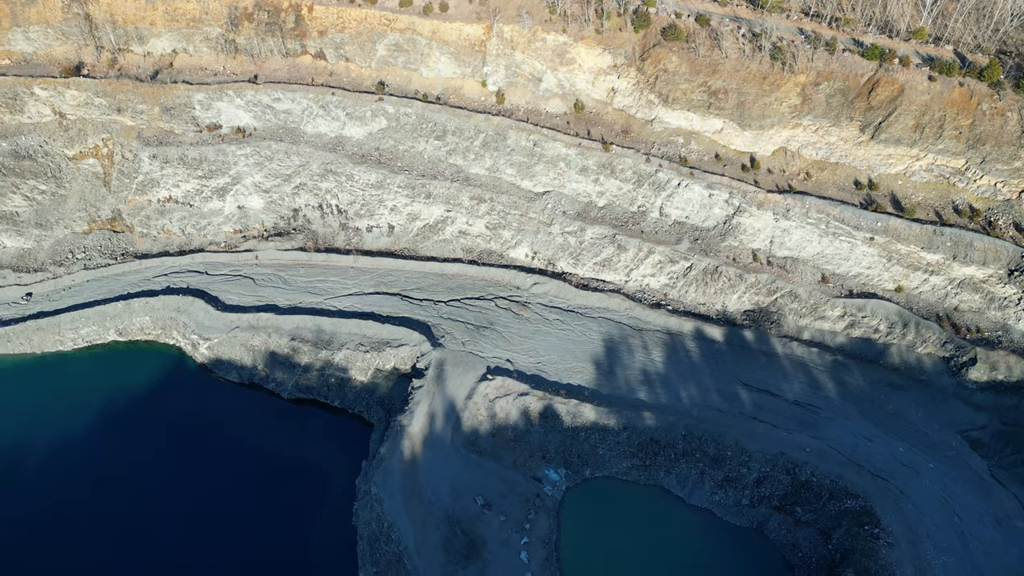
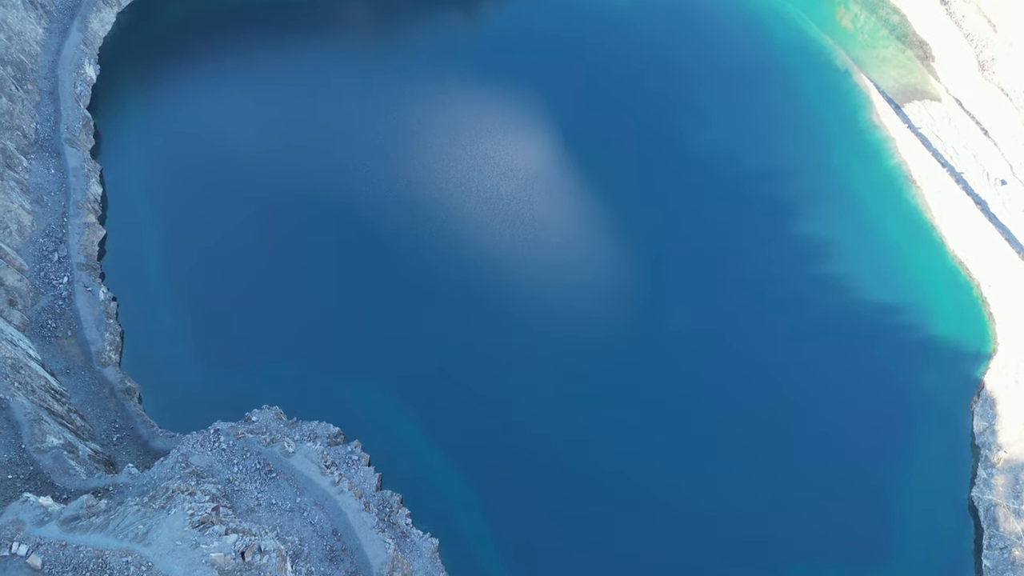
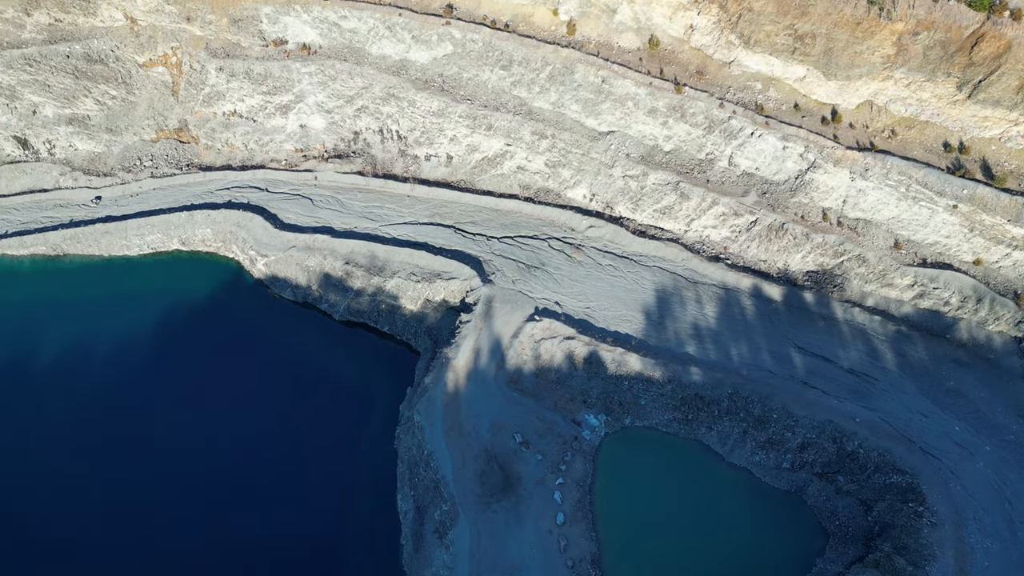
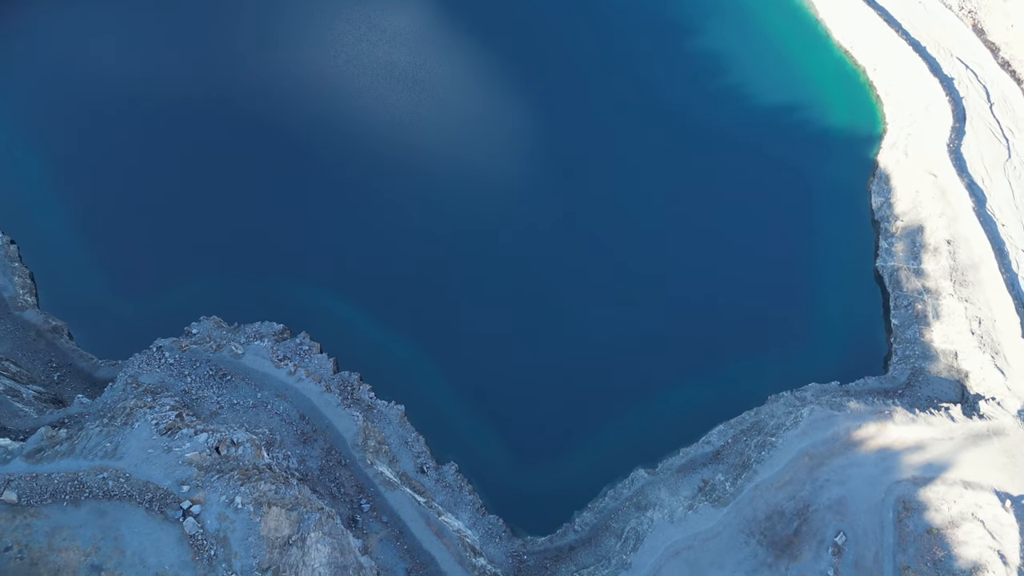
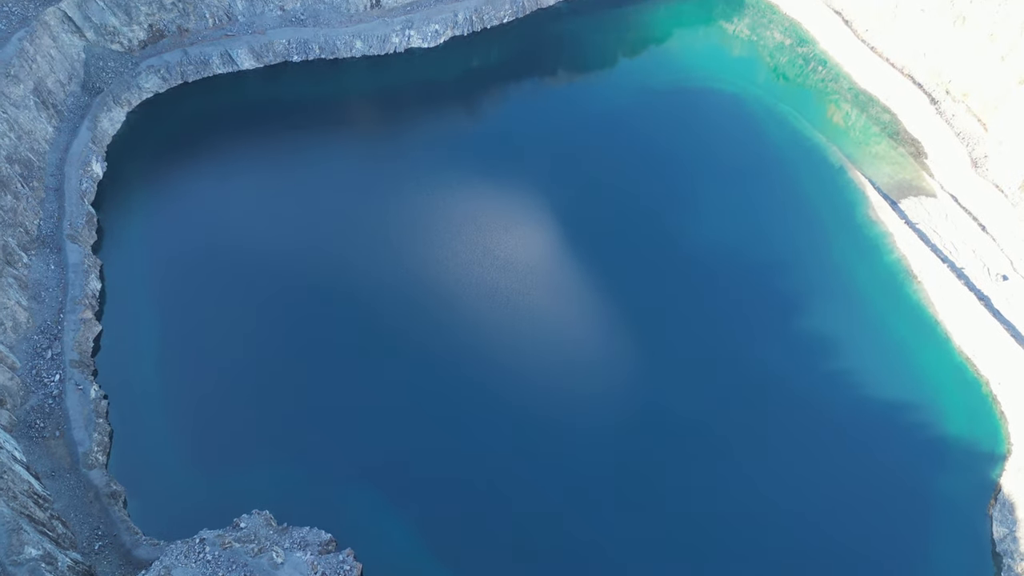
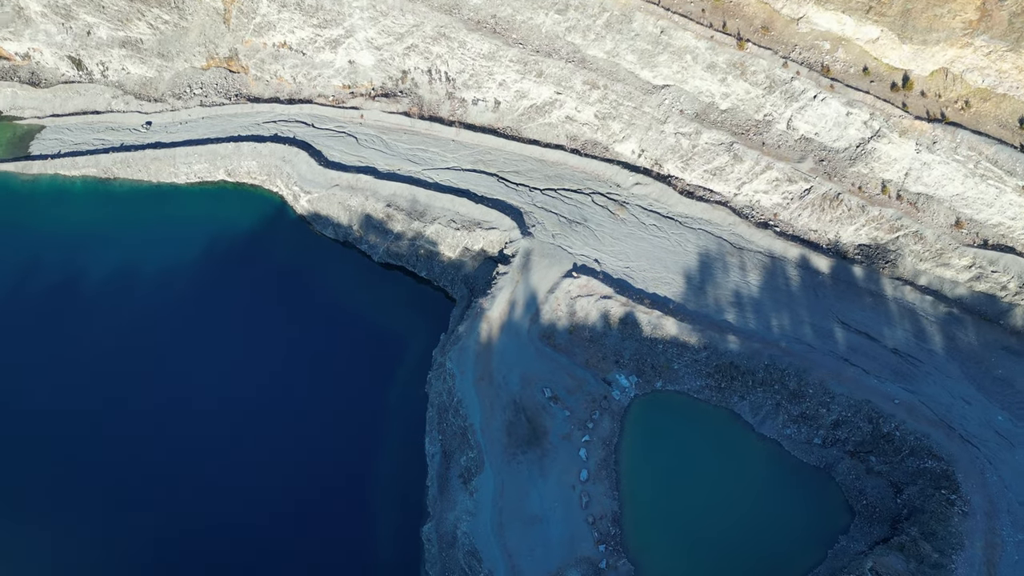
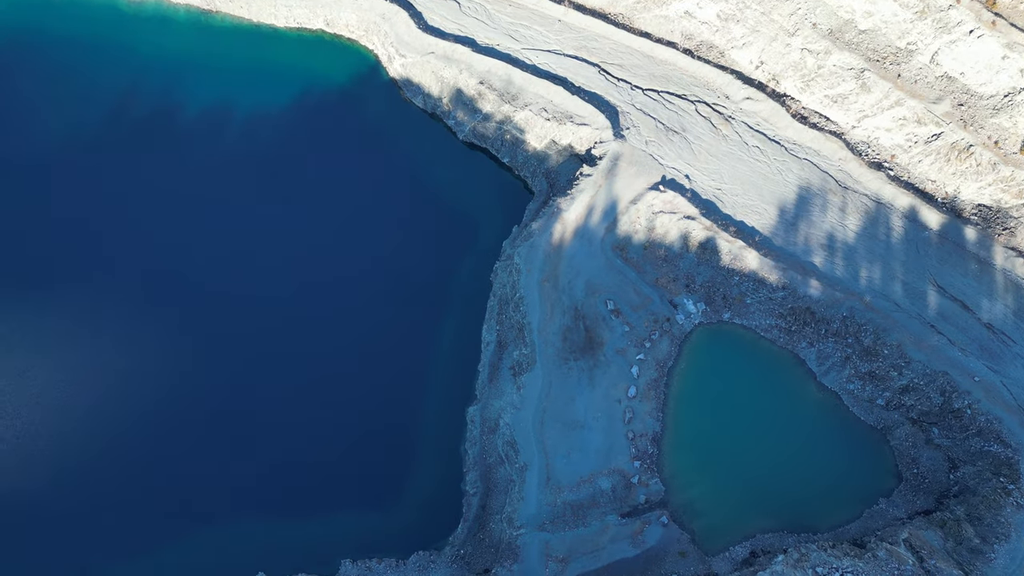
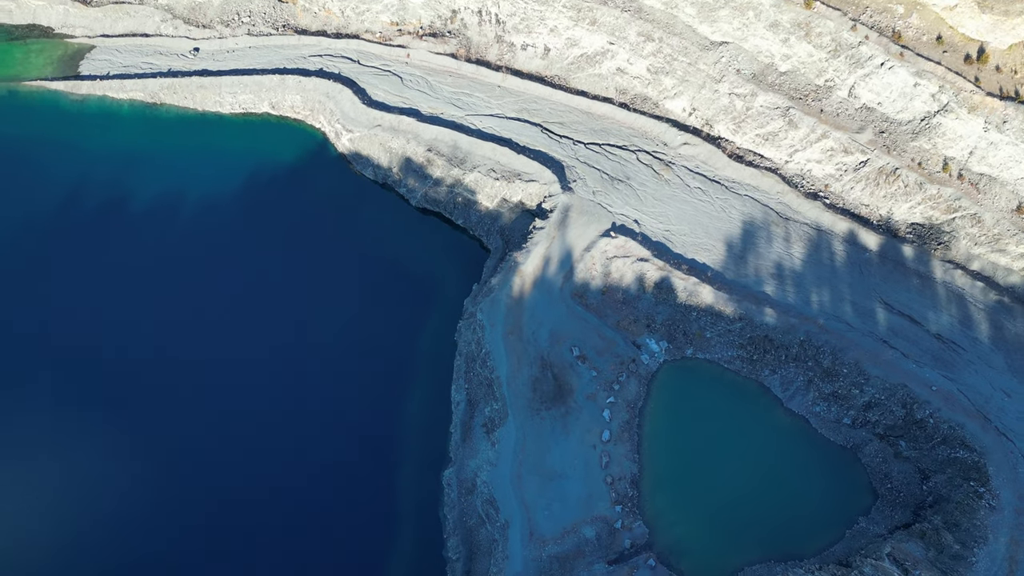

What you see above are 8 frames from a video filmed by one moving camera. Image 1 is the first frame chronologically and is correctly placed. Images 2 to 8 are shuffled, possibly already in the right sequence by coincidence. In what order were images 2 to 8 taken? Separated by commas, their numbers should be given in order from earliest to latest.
3, 6, 8, 7, 4, 2, 5
